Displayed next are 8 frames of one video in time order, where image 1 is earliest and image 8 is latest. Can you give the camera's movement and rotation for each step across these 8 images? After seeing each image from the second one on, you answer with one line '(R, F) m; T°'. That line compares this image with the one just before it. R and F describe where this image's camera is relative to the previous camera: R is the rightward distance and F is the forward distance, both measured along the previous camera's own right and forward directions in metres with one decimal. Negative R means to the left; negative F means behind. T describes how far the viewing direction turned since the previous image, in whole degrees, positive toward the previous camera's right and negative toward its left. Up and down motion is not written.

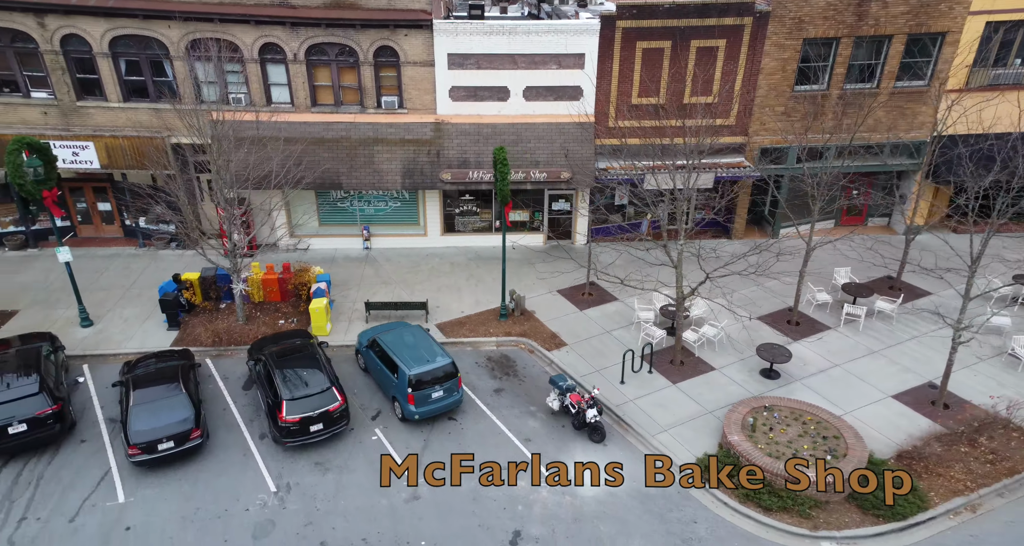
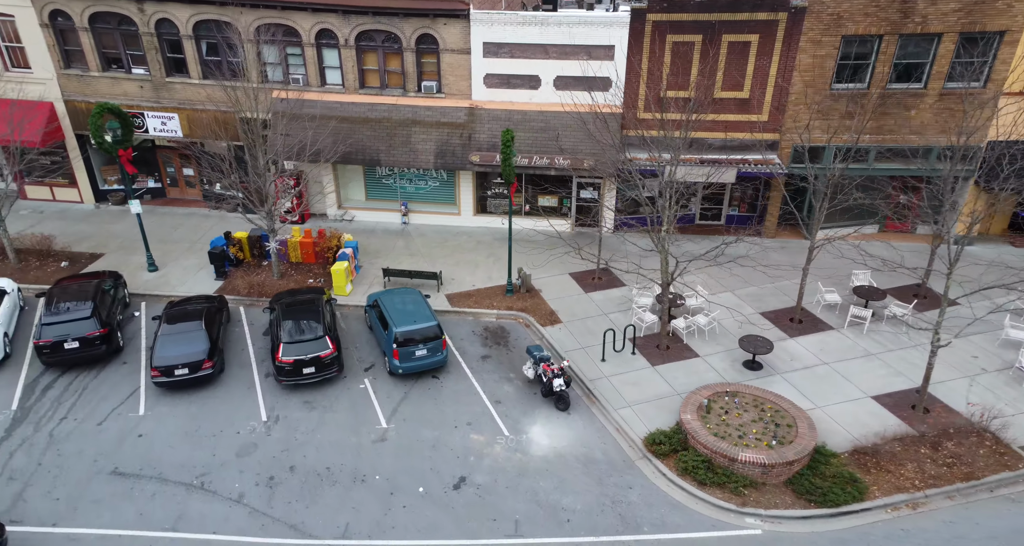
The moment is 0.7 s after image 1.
(+2.2, -0.7) m; -8°
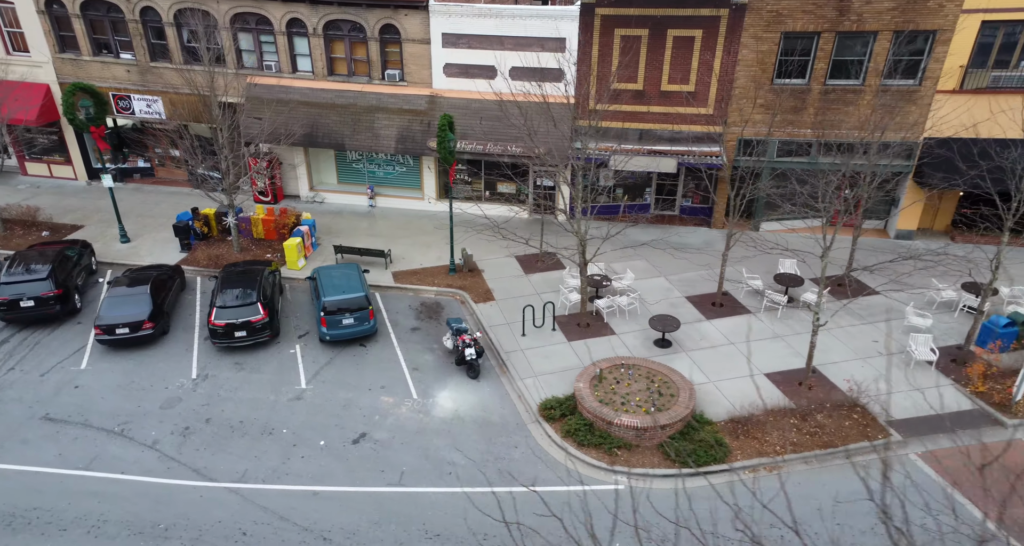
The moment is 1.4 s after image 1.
(+2.2, -0.8) m; -2°
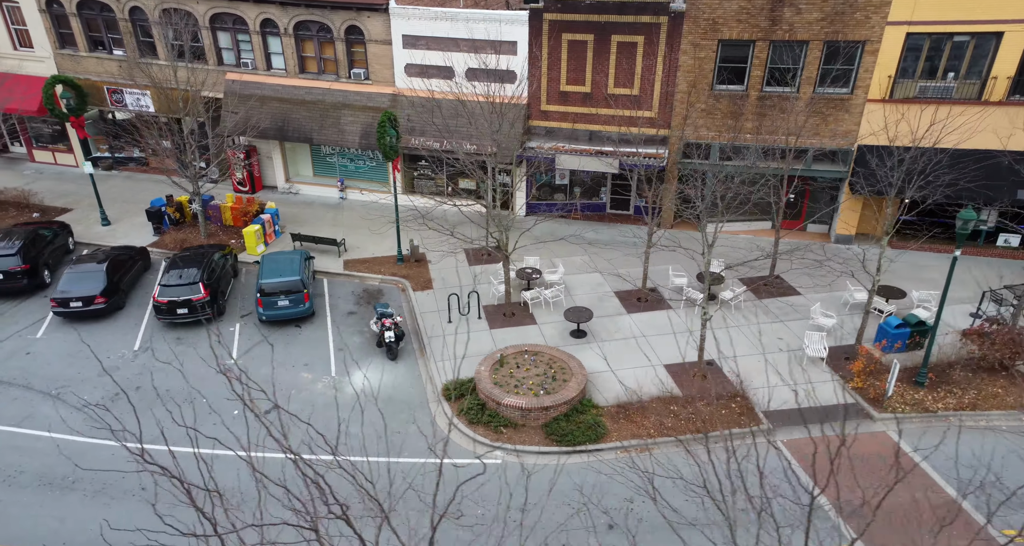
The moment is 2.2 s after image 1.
(+2.4, -0.9) m; -2°
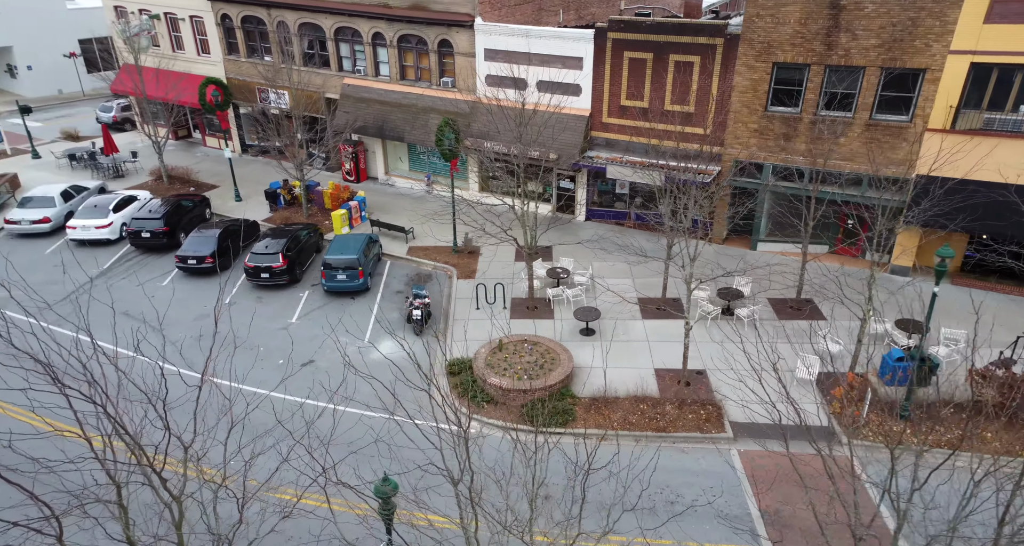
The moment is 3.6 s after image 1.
(+3.1, -1.5) m; -13°
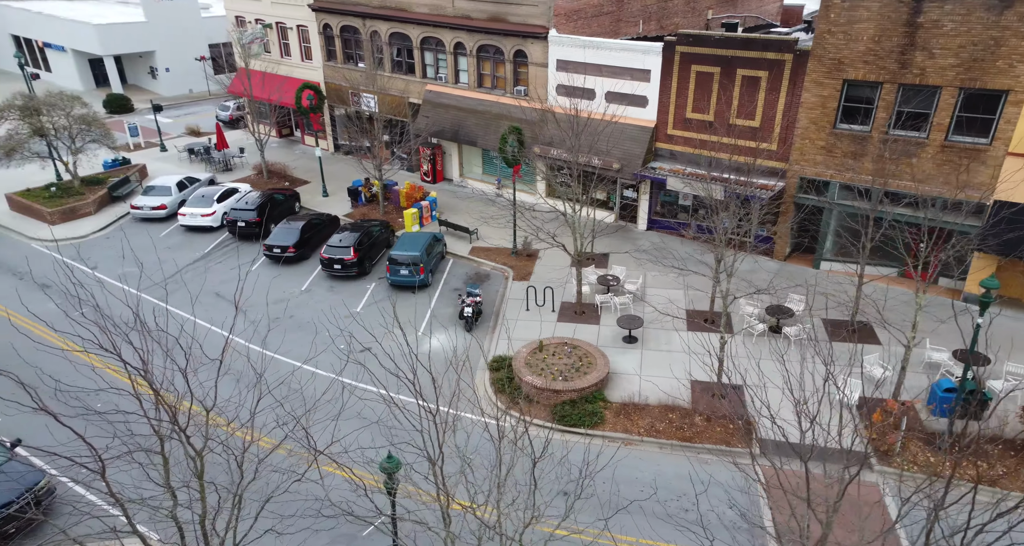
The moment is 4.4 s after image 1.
(+1.1, -0.8) m; -8°
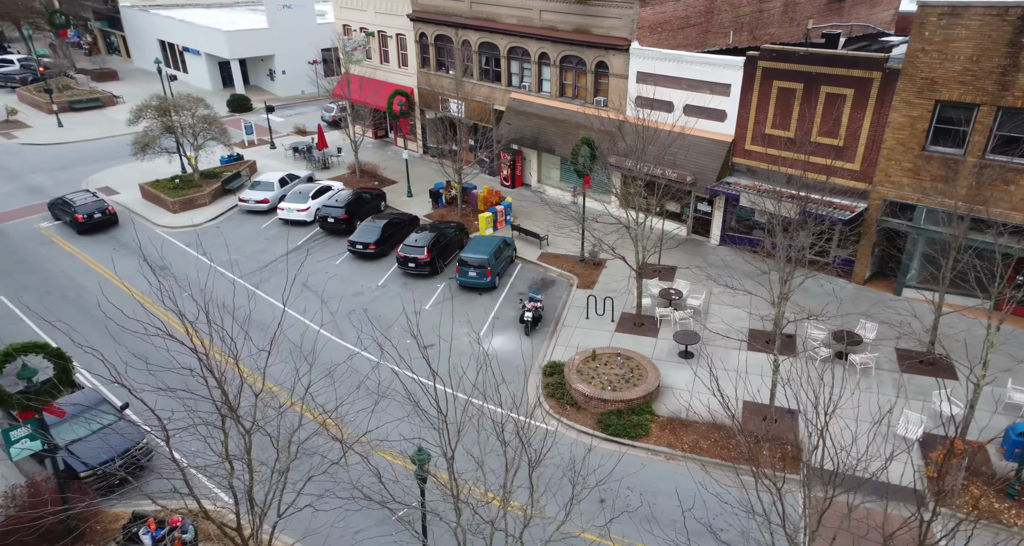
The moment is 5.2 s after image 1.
(+0.8, -0.6) m; -8°
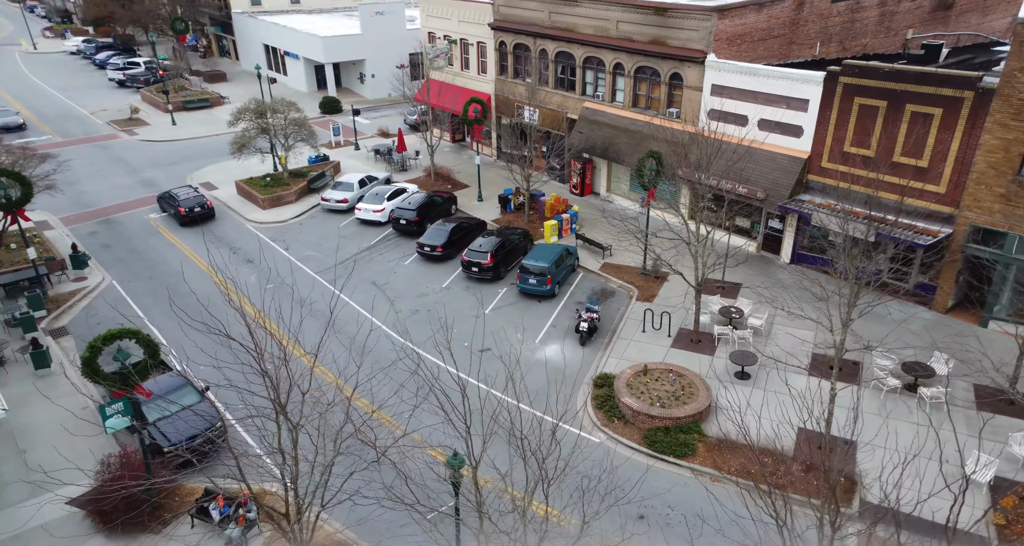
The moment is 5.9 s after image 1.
(+0.5, -0.4) m; -7°
